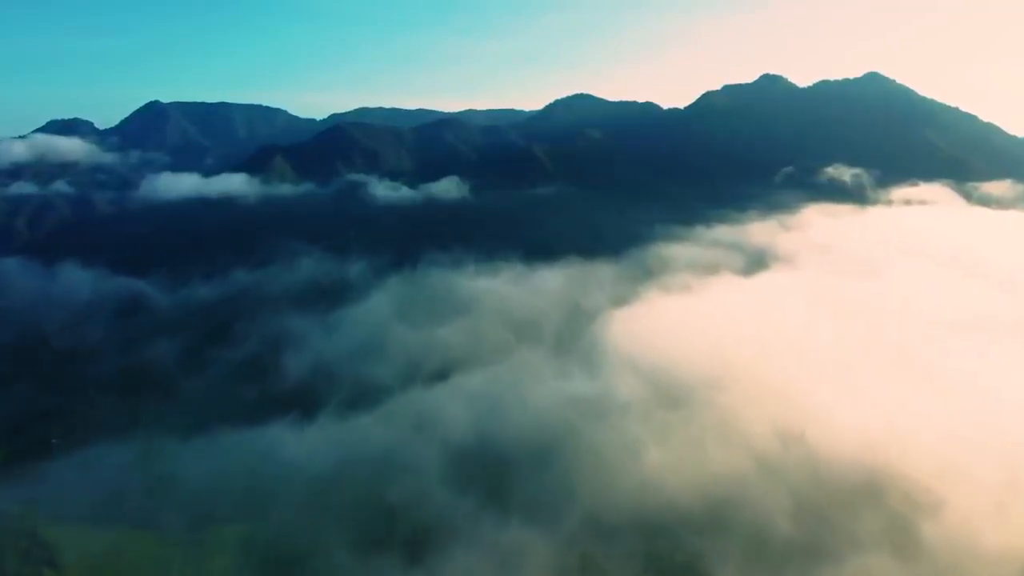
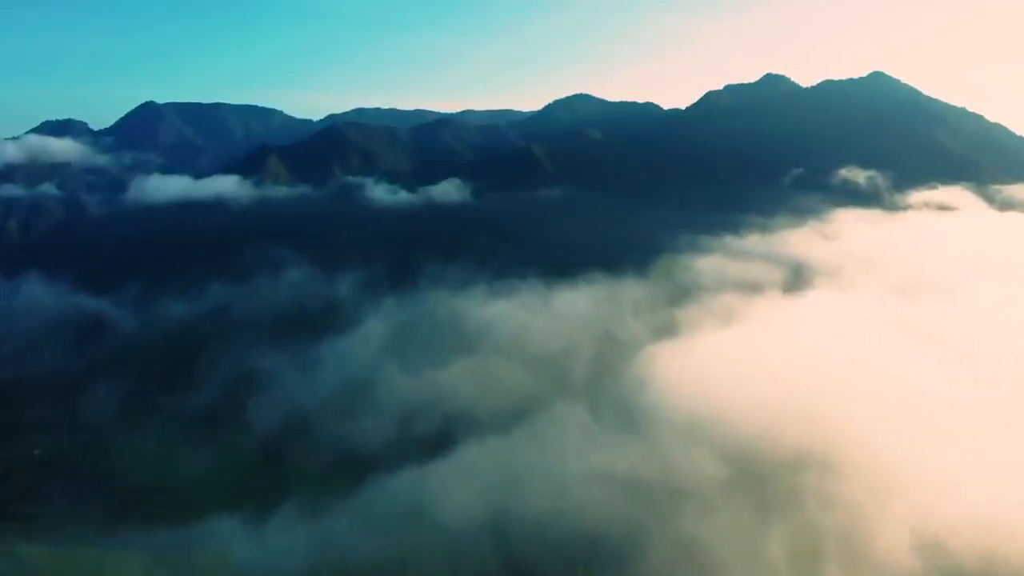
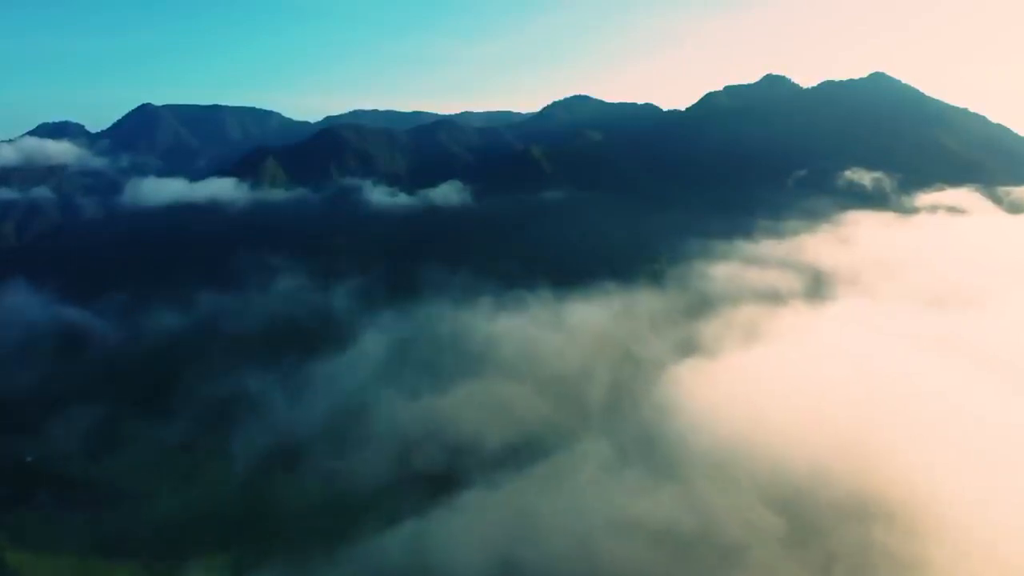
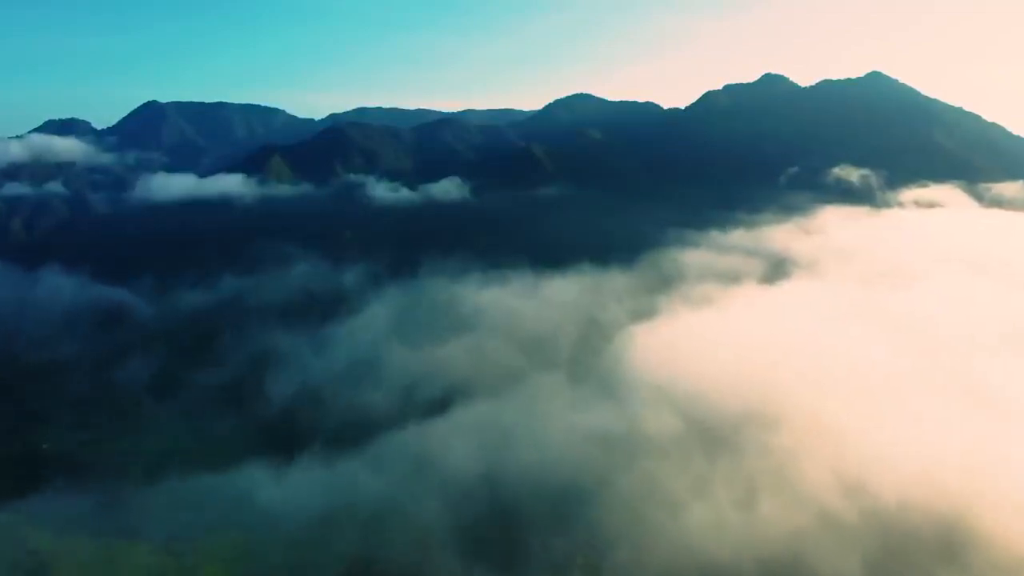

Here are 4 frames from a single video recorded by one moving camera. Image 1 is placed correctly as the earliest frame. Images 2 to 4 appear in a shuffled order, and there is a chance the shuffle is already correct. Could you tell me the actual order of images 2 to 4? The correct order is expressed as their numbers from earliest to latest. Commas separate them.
4, 2, 3
